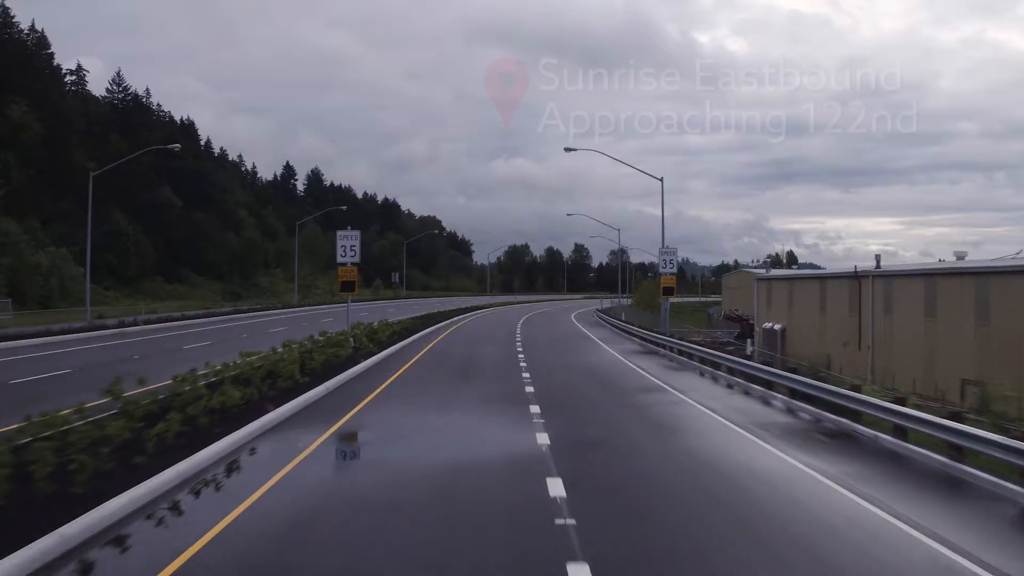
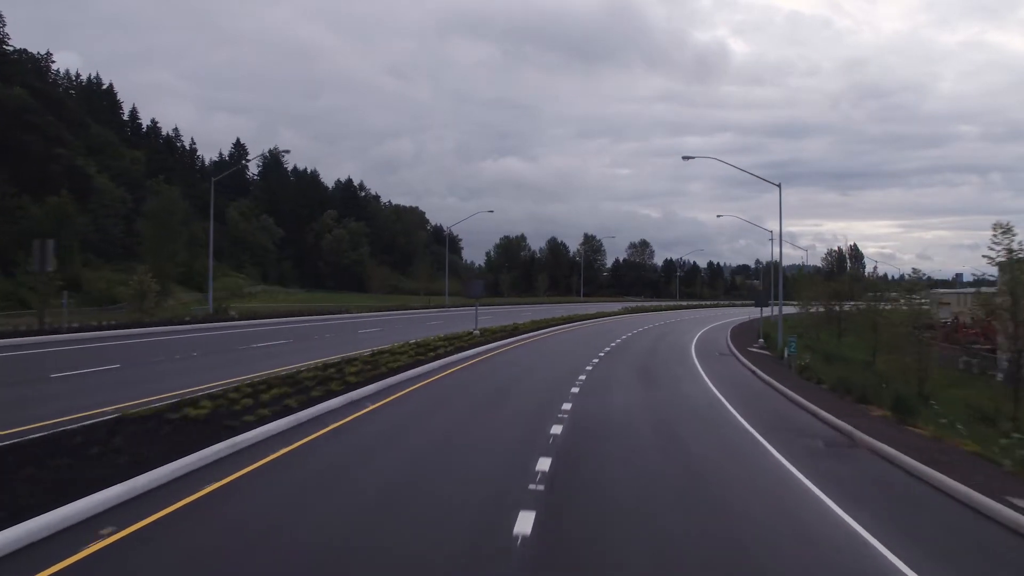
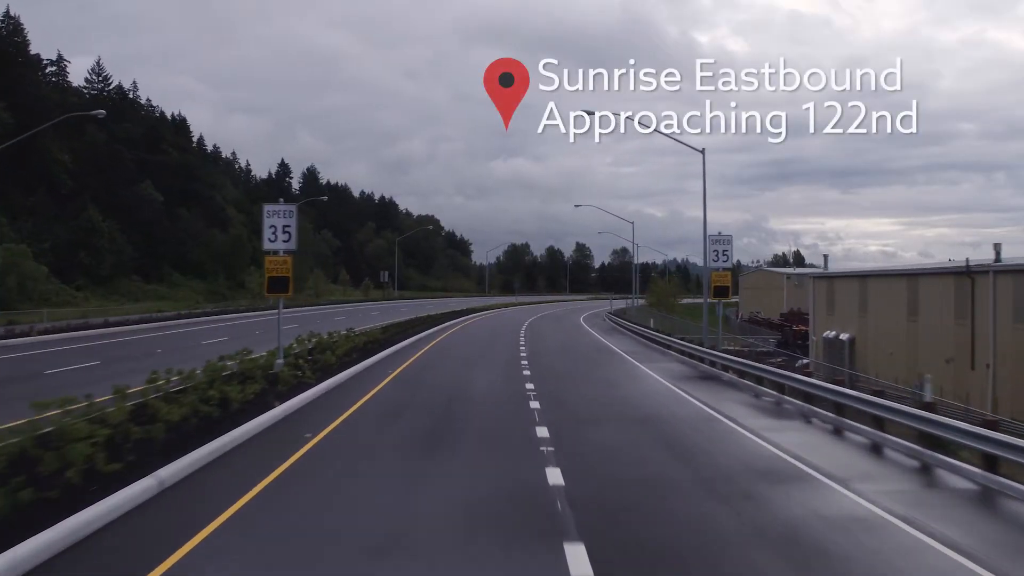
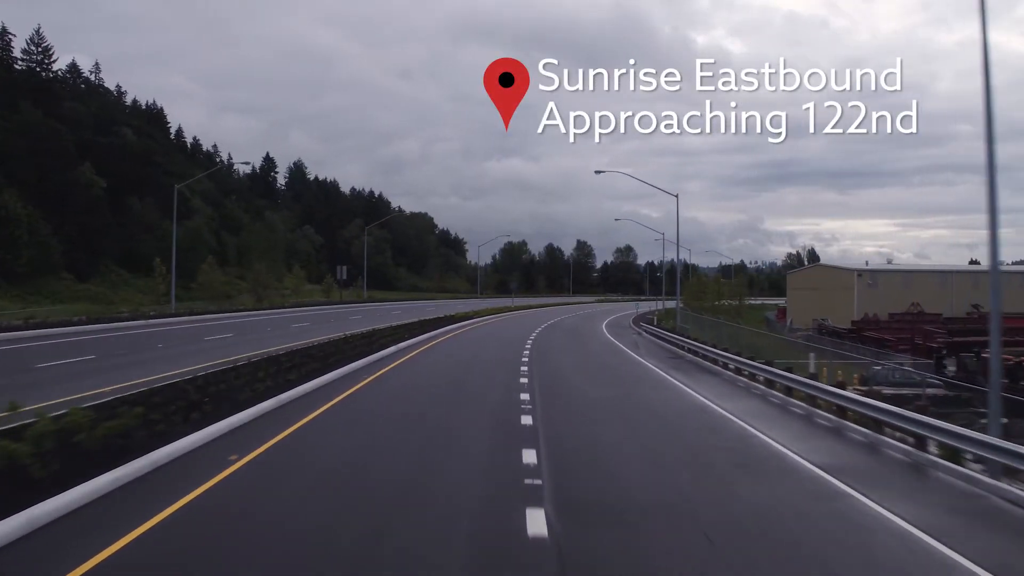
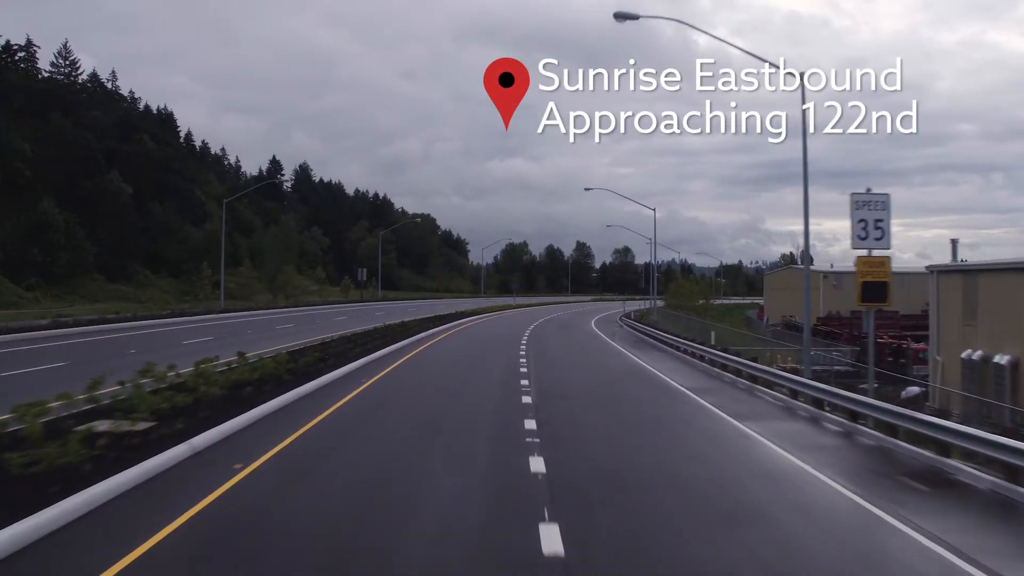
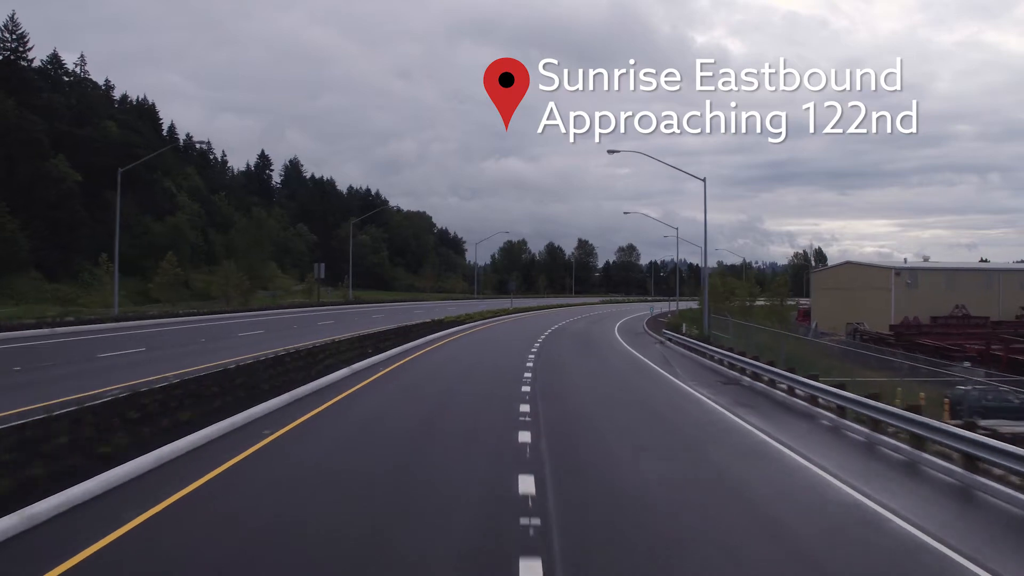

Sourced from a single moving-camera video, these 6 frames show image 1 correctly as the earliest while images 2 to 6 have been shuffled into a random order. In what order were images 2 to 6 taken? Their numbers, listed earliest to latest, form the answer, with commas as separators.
3, 5, 4, 6, 2
